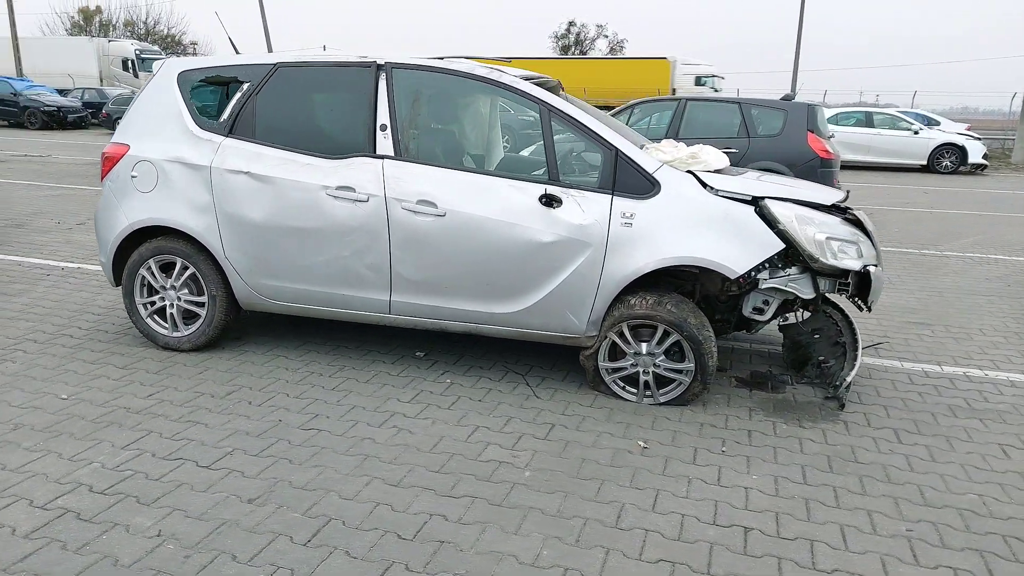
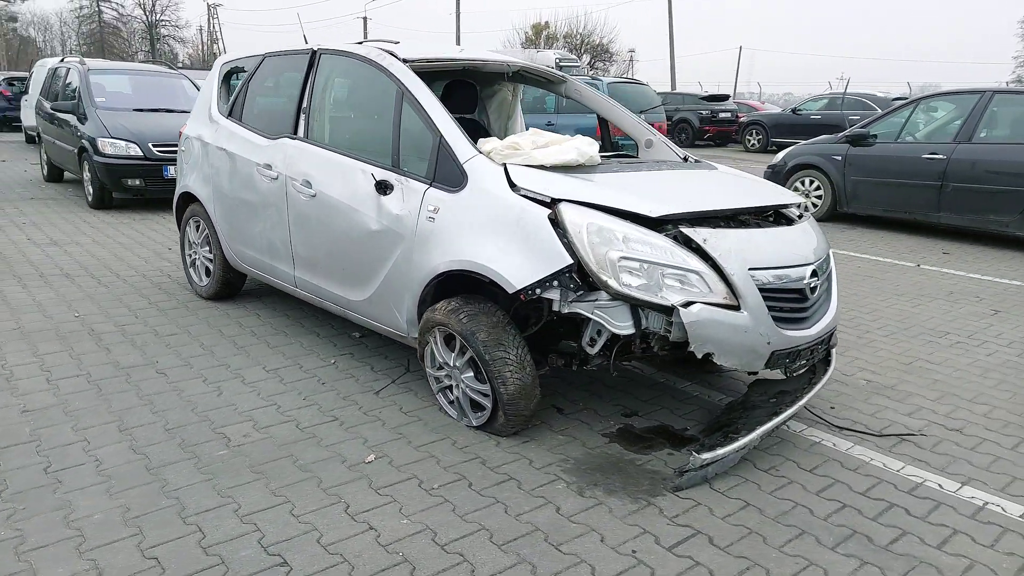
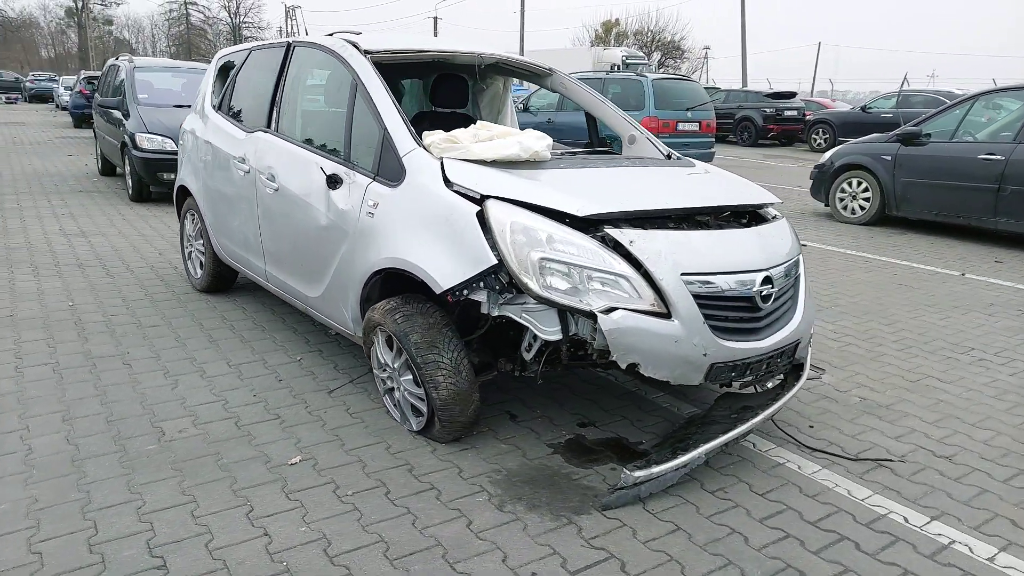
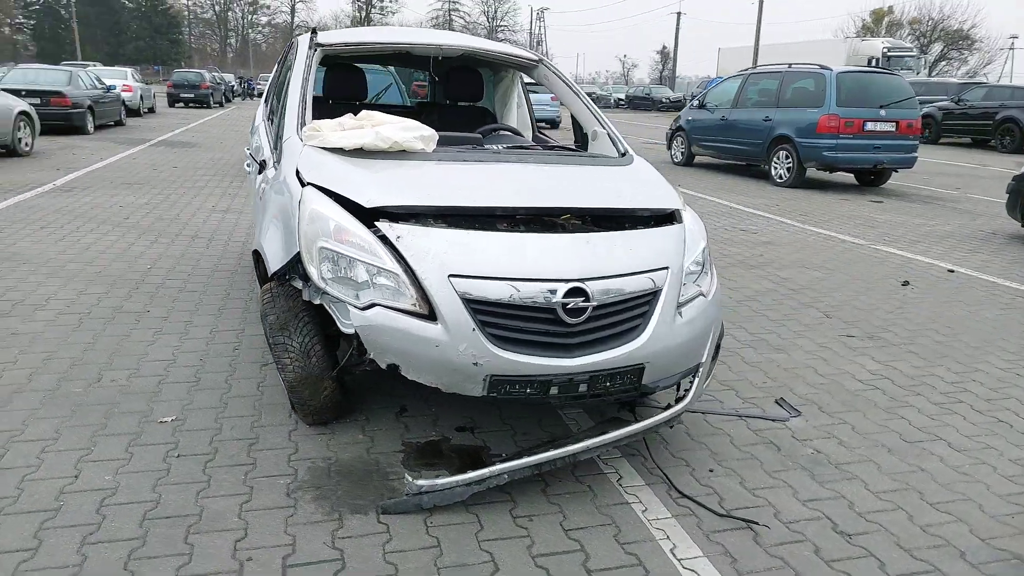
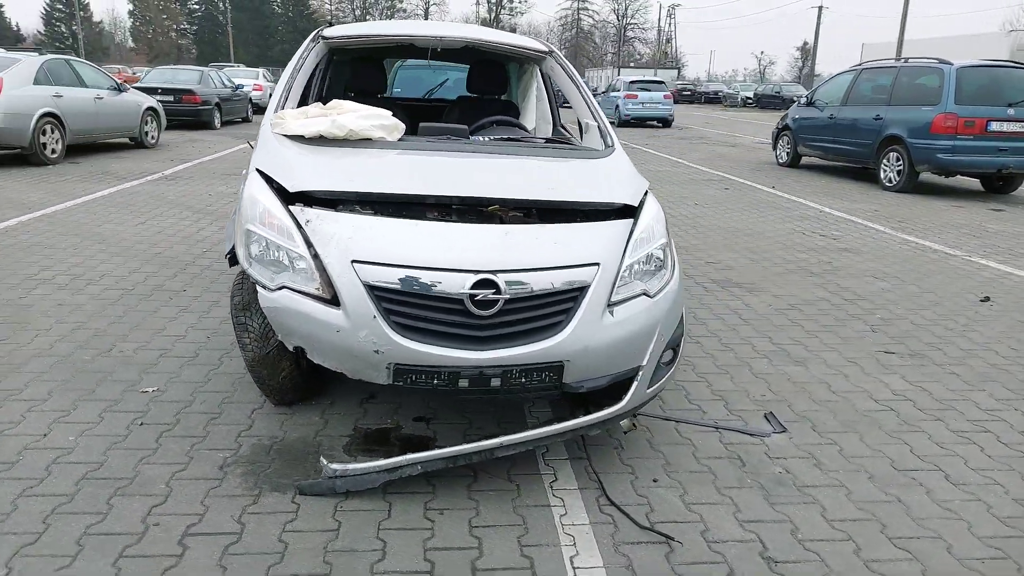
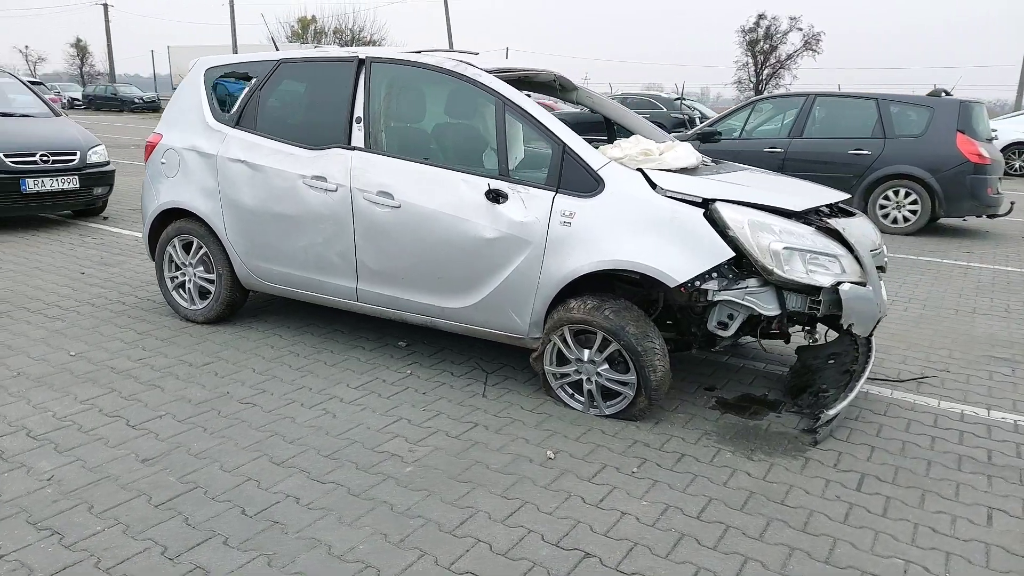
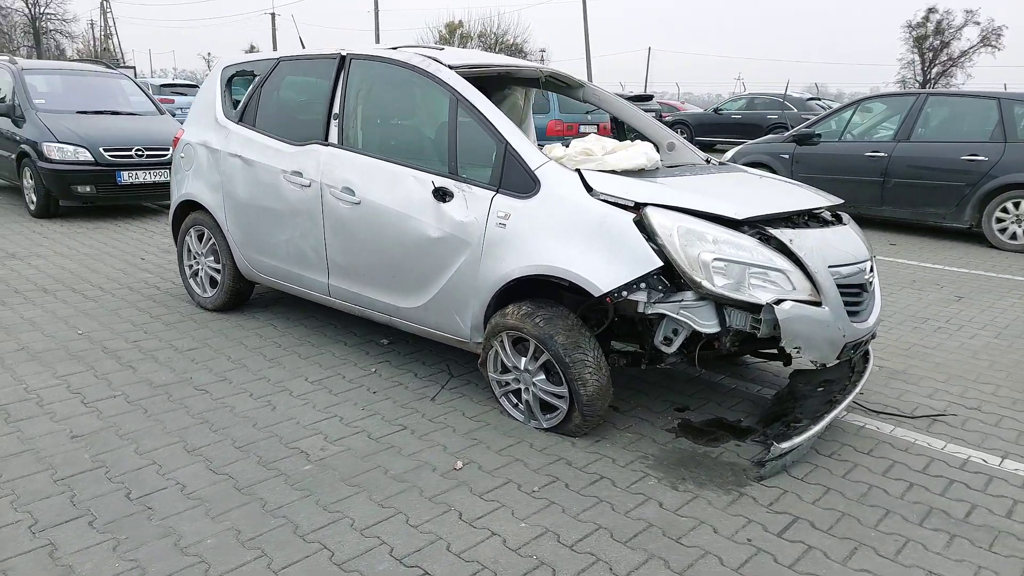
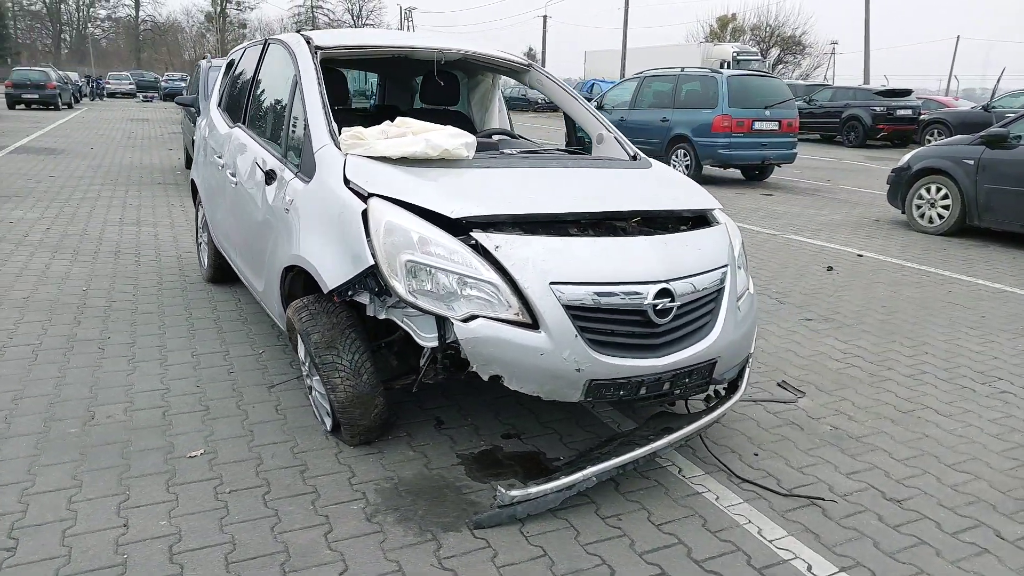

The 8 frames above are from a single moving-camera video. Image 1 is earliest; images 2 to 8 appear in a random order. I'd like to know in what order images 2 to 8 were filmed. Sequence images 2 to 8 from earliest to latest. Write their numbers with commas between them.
6, 7, 2, 3, 8, 4, 5
